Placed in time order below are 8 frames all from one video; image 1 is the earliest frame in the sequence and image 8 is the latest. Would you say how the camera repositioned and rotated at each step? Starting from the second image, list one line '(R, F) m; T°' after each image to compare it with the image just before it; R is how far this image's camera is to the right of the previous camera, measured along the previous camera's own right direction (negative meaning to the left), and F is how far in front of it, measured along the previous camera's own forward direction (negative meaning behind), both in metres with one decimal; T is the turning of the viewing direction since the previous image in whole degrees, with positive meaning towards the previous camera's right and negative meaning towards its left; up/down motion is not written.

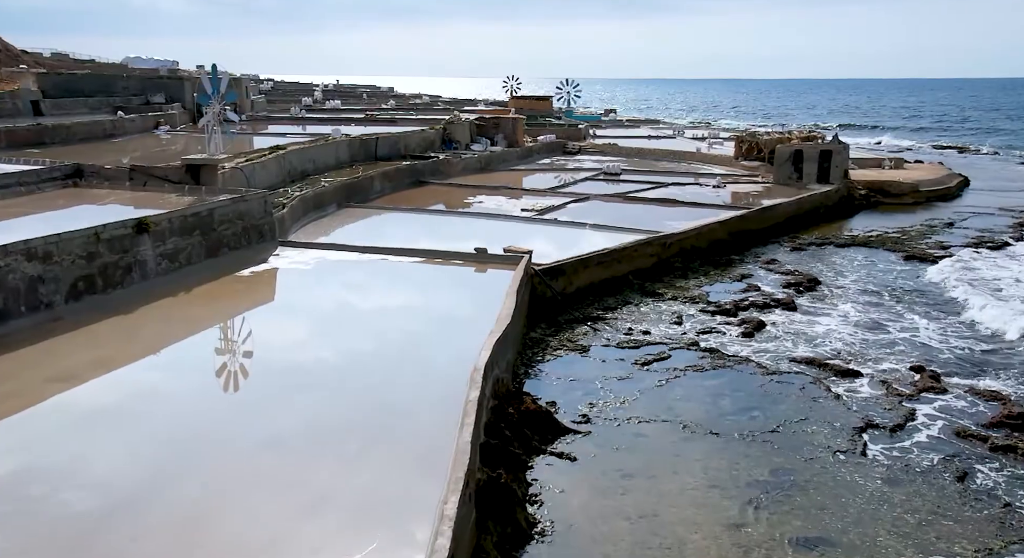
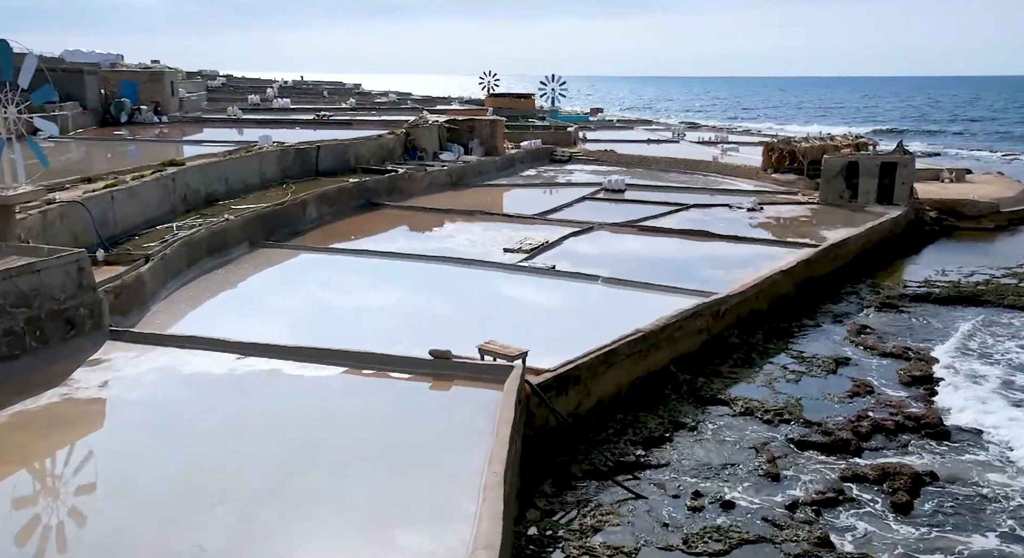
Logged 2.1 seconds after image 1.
(0.0, +4.4) m; +2°
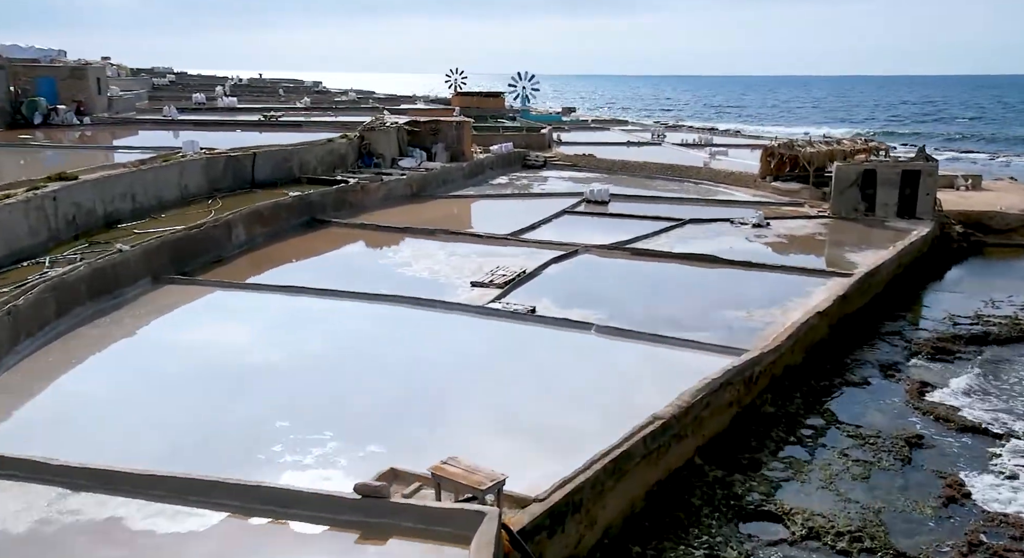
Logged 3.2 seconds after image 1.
(0.0, +2.2) m; +2°
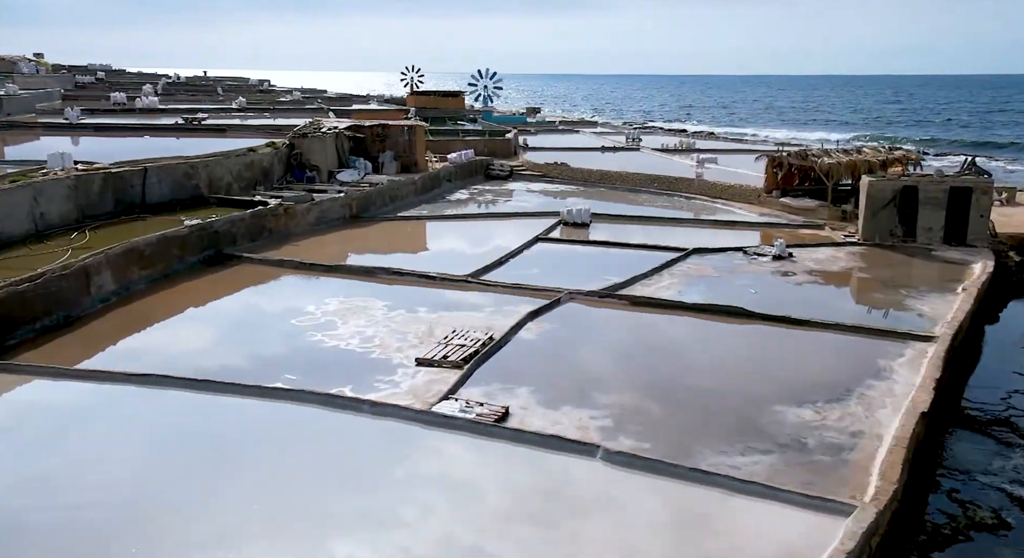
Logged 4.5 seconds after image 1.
(0.0, +2.8) m; +3°
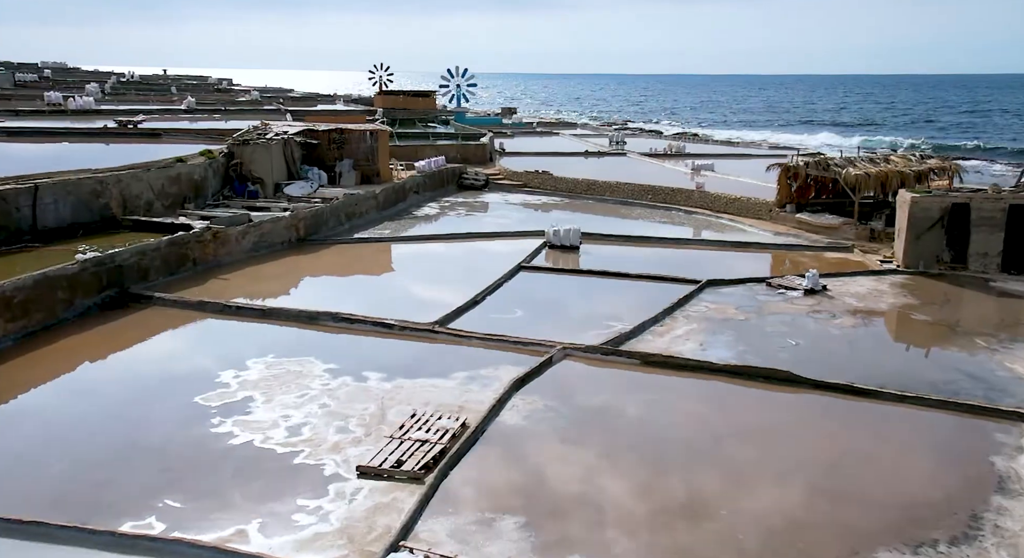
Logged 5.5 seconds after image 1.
(0.0, +2.0) m; +2°
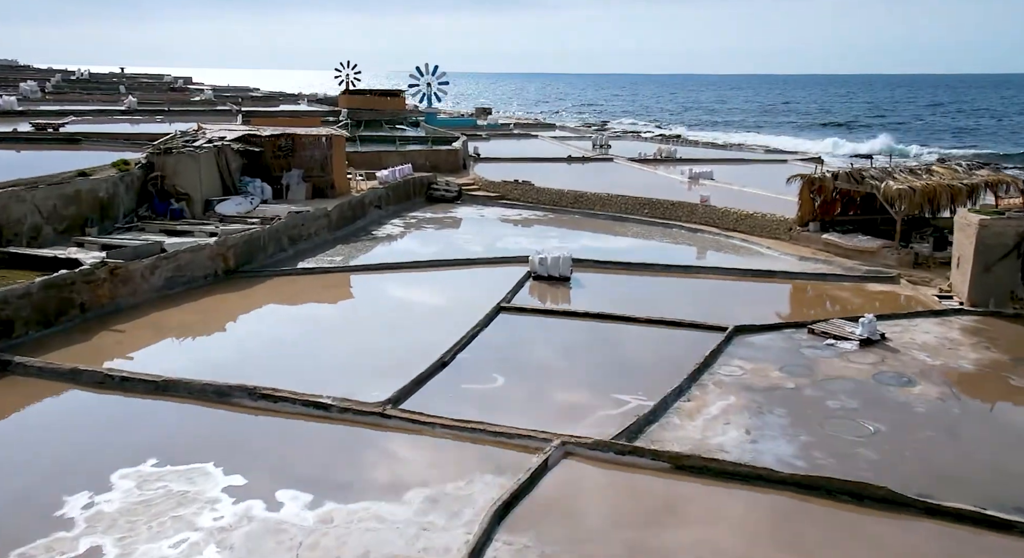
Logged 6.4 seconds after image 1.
(0.0, +2.0) m; +2°
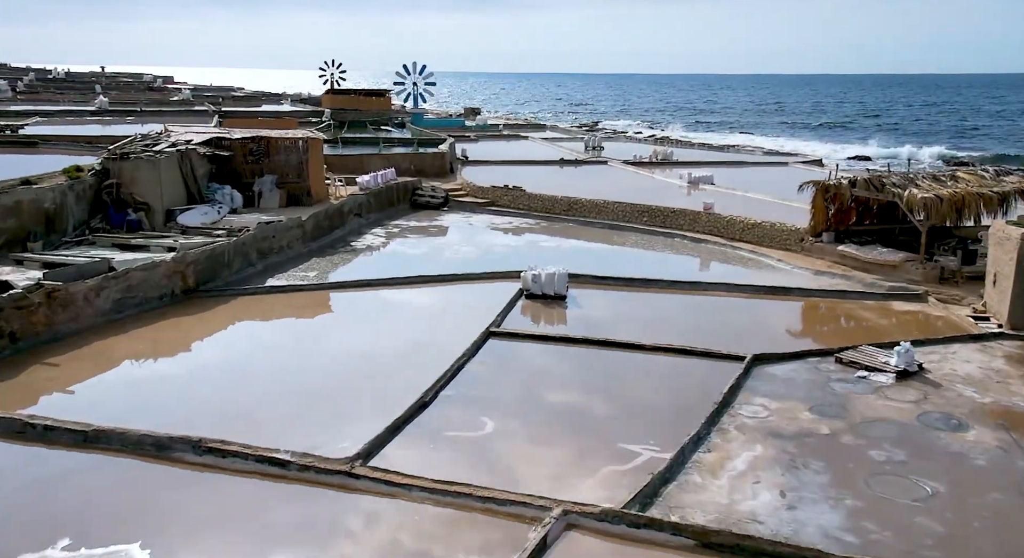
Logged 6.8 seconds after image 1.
(0.0, +0.9) m; +1°
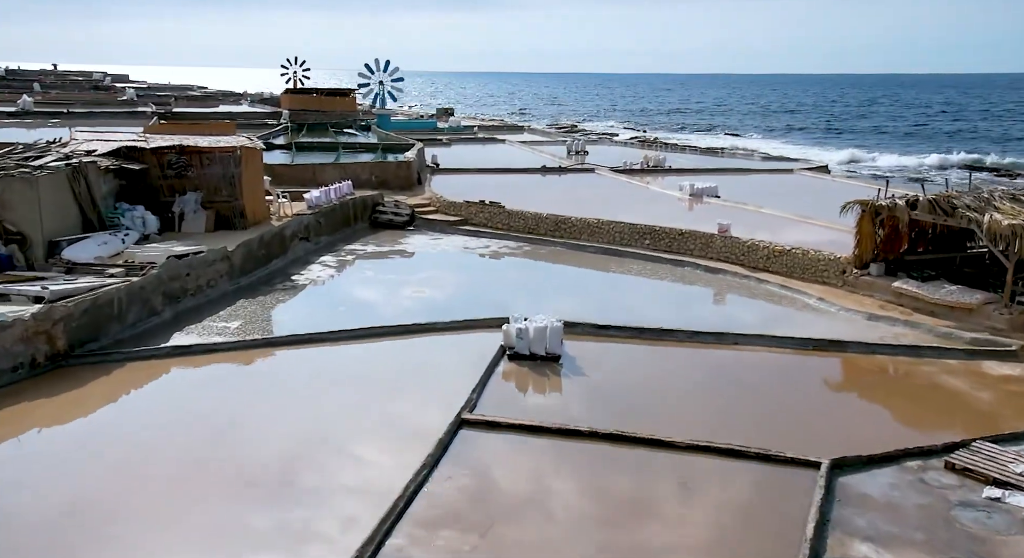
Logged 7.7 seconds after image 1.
(0.0, +2.0) m; +2°
